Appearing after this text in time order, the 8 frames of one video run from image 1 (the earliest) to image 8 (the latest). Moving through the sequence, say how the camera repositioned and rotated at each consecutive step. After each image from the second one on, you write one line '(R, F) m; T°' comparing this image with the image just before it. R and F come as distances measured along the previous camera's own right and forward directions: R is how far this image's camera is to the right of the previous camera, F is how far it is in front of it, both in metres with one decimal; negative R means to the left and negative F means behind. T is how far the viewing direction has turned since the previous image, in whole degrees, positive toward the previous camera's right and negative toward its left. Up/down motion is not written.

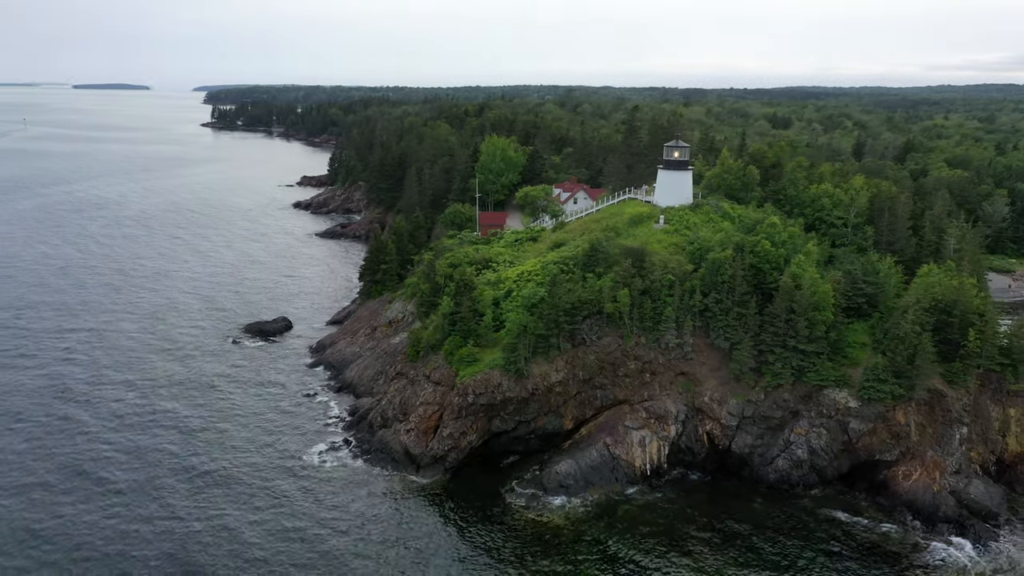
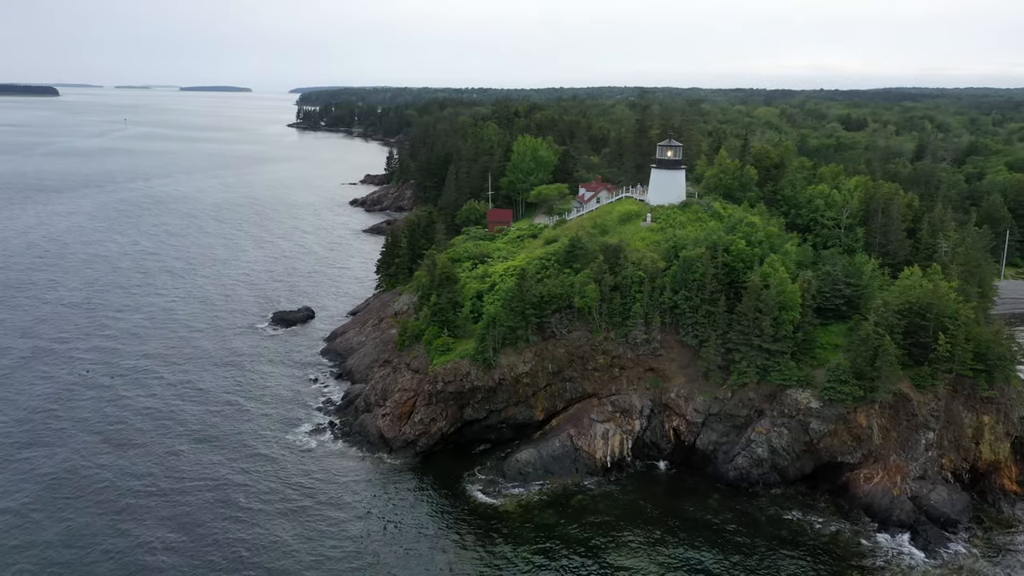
(+5.7, -1.1) m; -6°
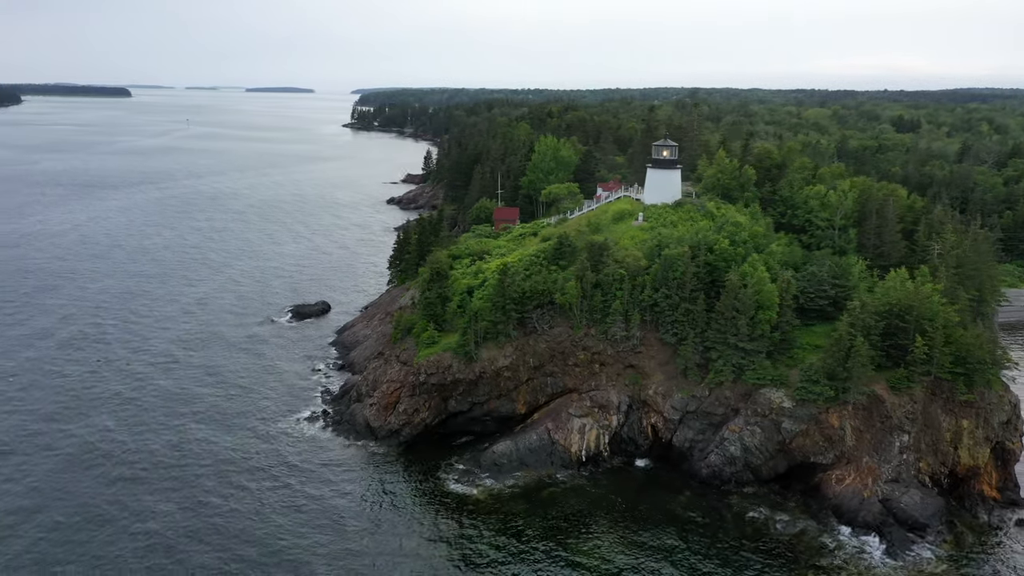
(+3.8, -0.8) m; -4°
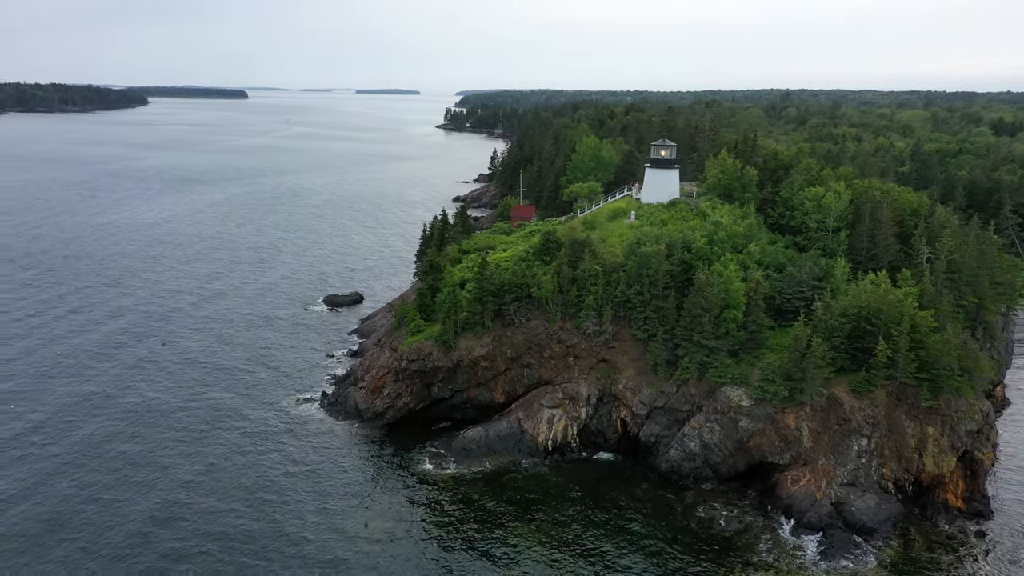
(+6.4, -1.2) m; -7°
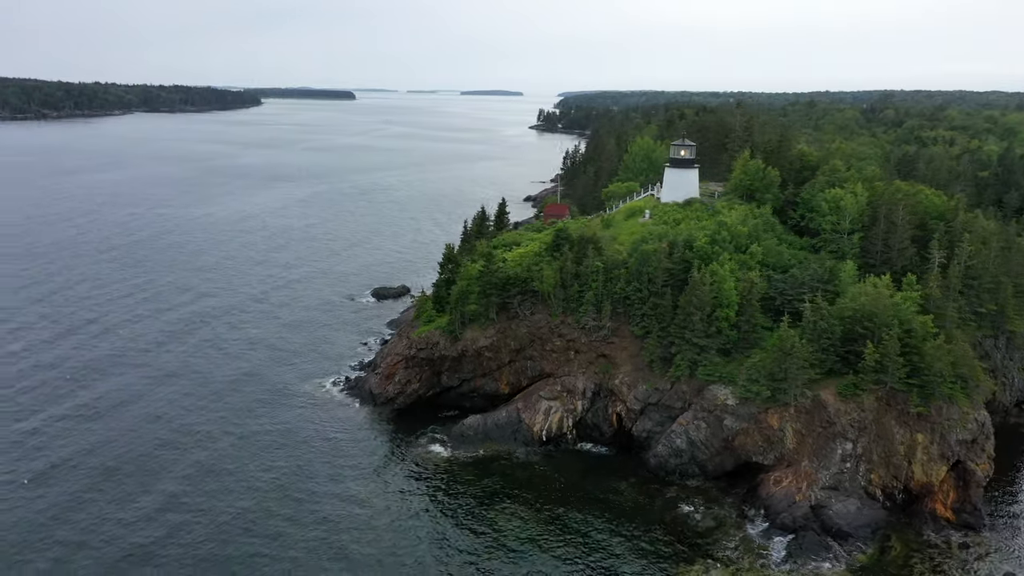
(+5.1, -1.0) m; -7°
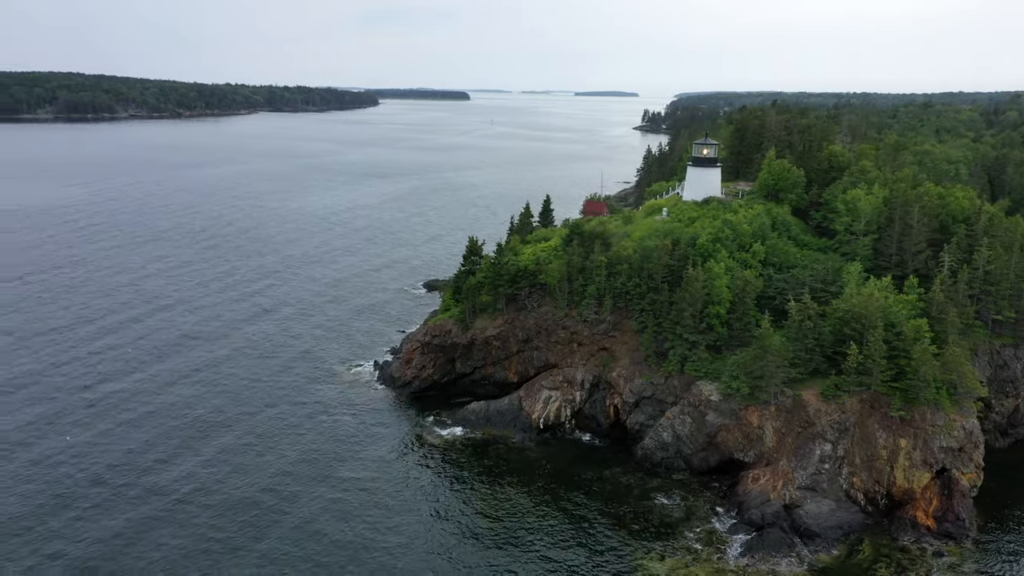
(+5.7, -1.2) m; -7°
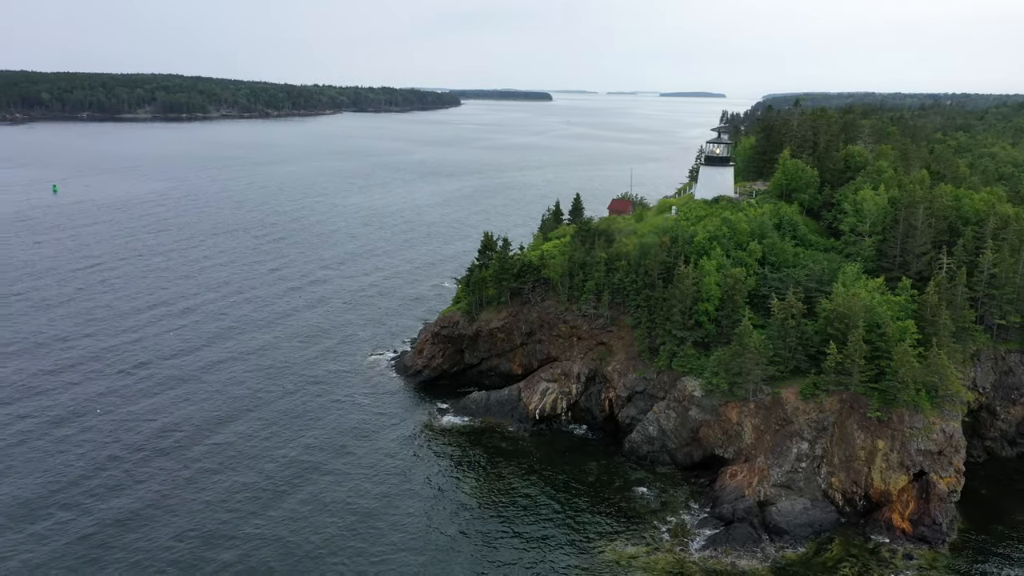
(+4.4, -1.1) m; -5°
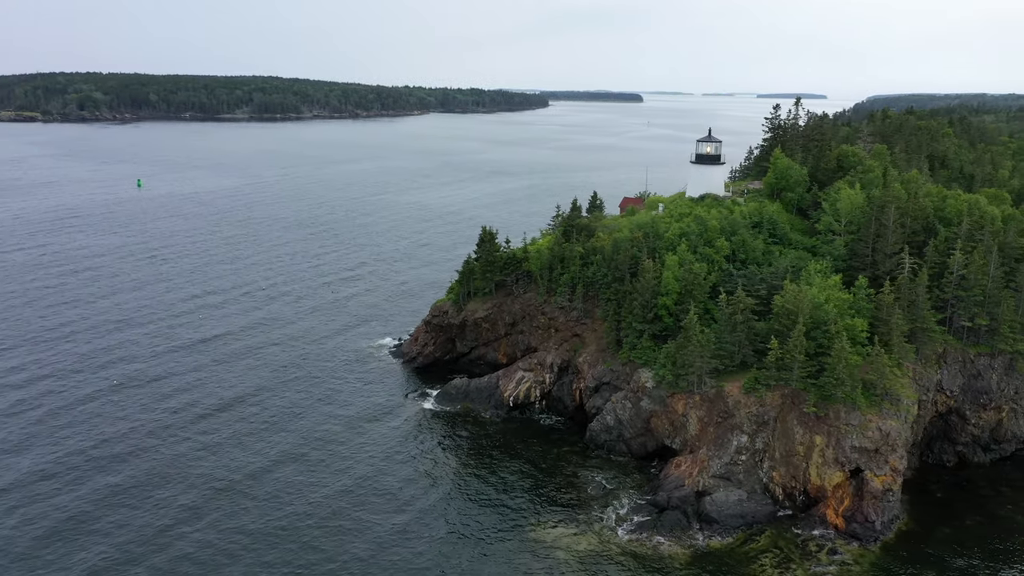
(+6.3, -1.4) m; -6°
